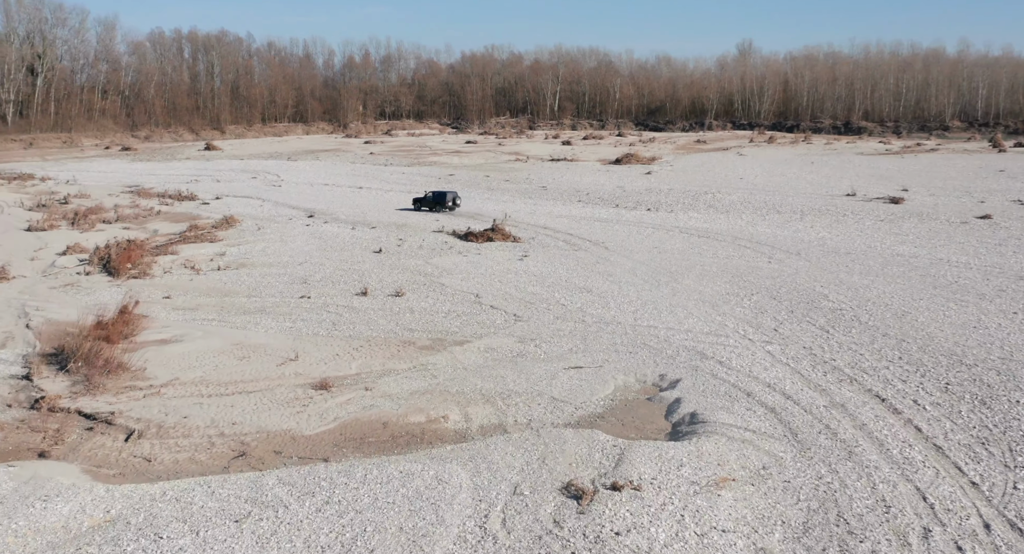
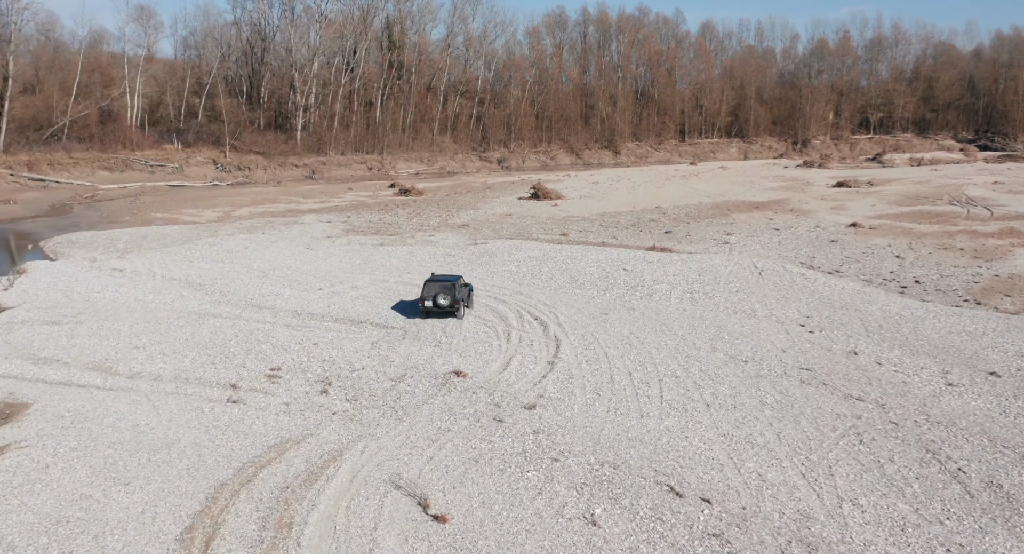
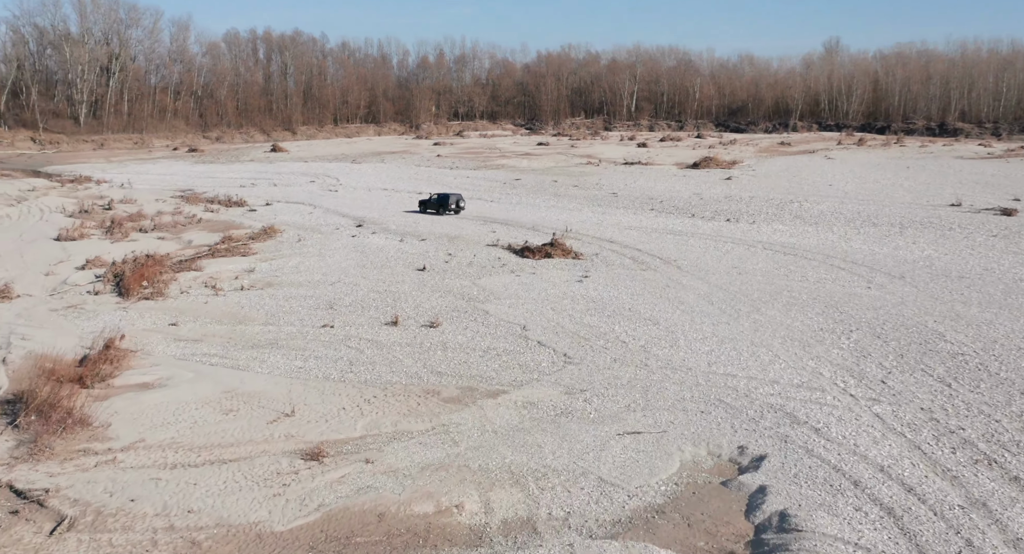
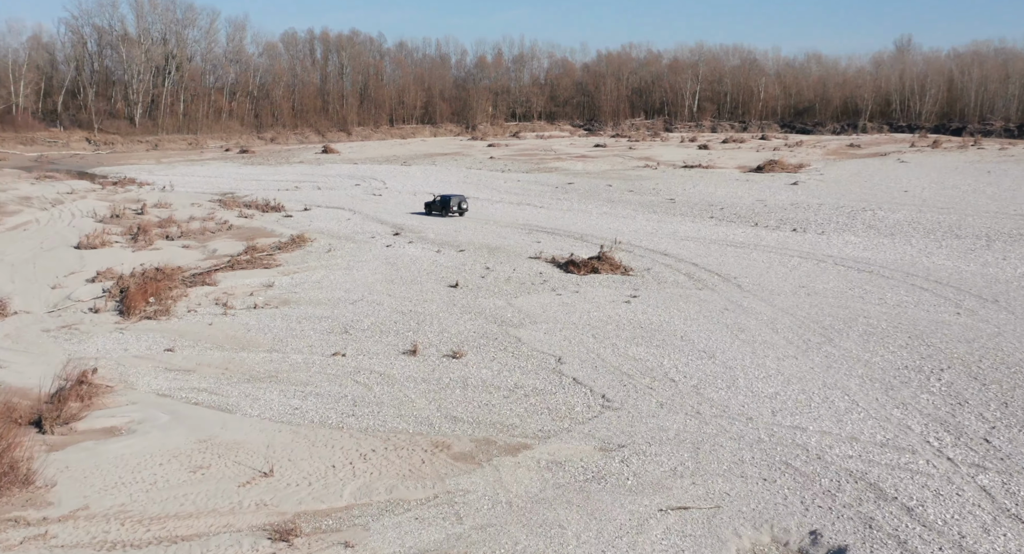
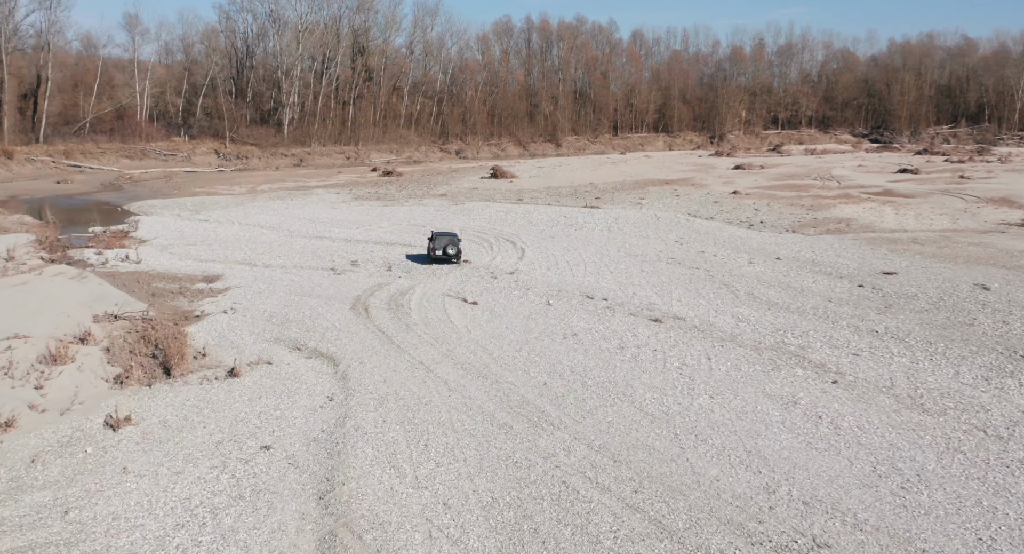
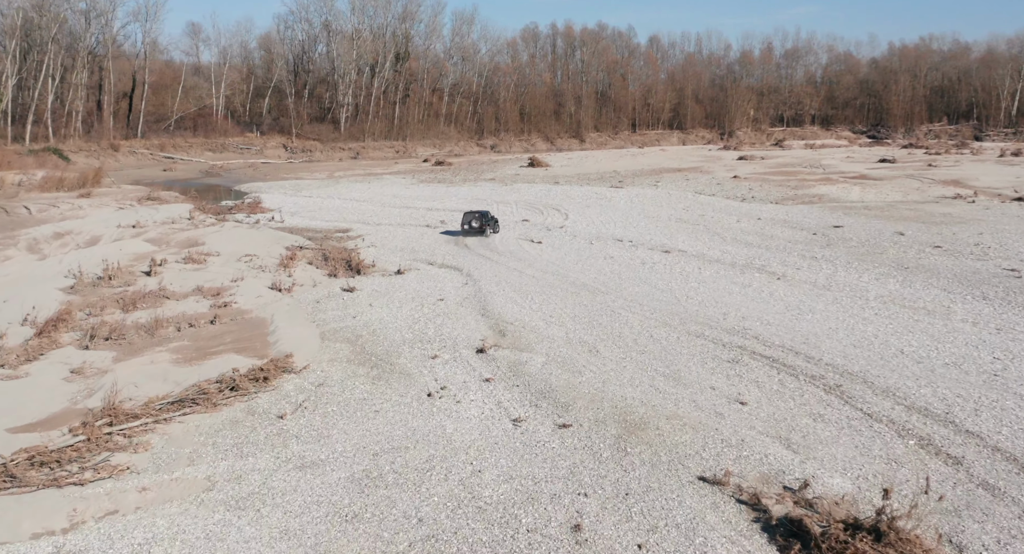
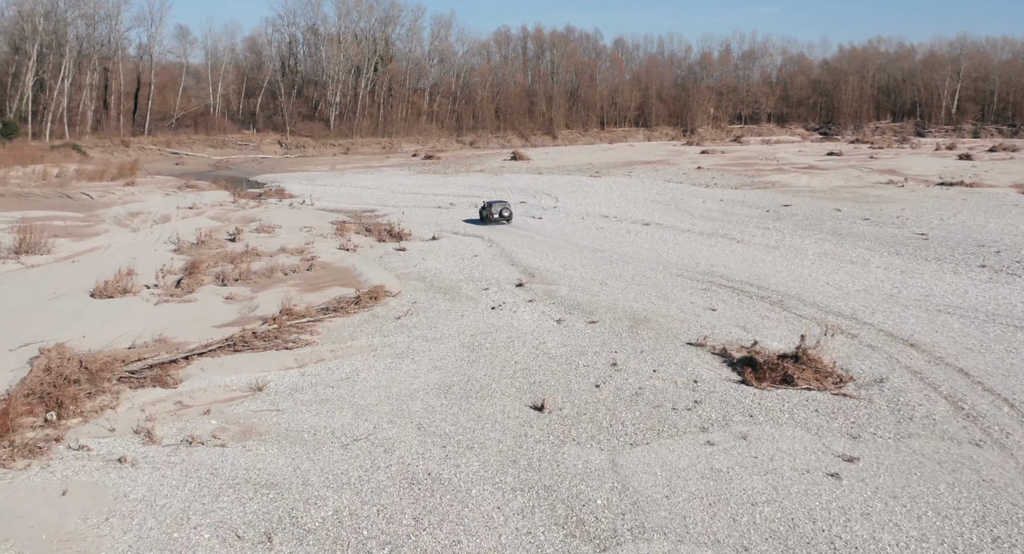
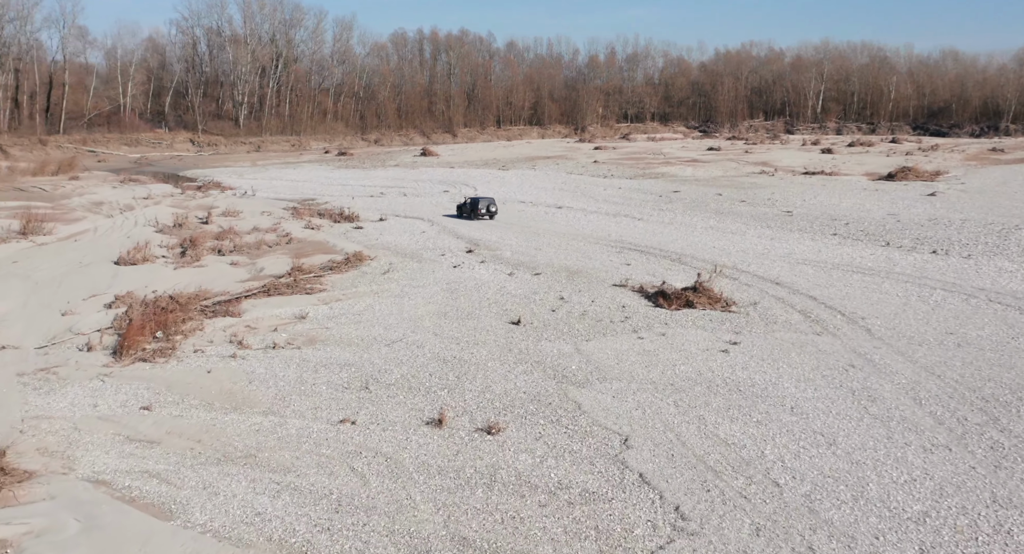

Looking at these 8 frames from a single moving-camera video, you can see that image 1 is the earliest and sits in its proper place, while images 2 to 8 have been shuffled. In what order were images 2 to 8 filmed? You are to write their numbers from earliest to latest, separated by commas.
3, 4, 8, 7, 6, 5, 2
